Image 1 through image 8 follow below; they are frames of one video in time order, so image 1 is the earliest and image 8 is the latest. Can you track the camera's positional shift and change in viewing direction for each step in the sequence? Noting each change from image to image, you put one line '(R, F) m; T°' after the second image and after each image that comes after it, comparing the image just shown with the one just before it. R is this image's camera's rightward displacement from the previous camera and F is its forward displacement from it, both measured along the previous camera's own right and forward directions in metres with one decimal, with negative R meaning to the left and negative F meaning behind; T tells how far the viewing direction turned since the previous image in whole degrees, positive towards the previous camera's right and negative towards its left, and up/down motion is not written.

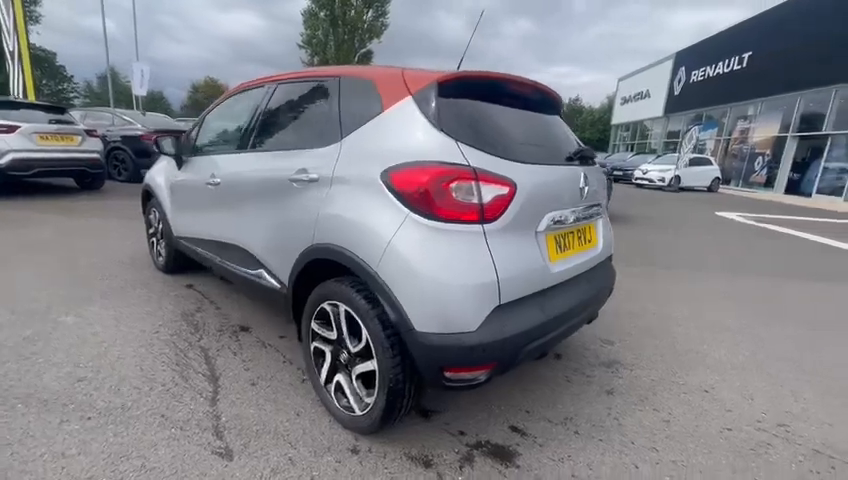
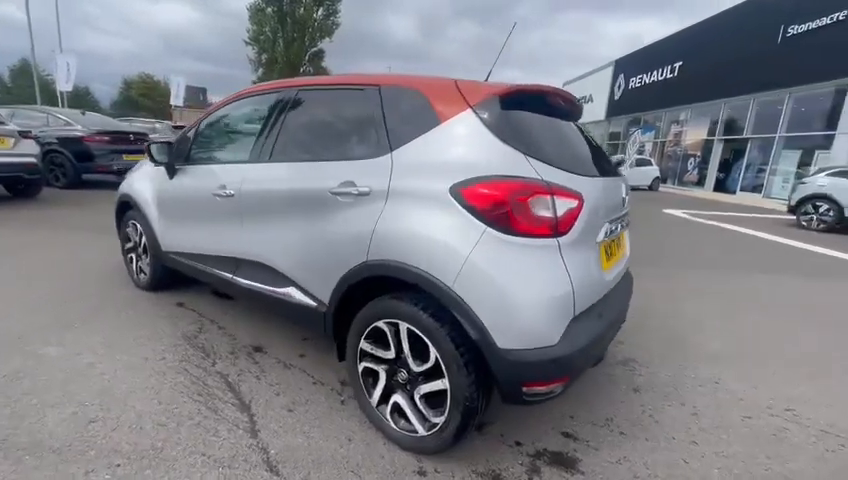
(-0.6, +0.1) m; +7°
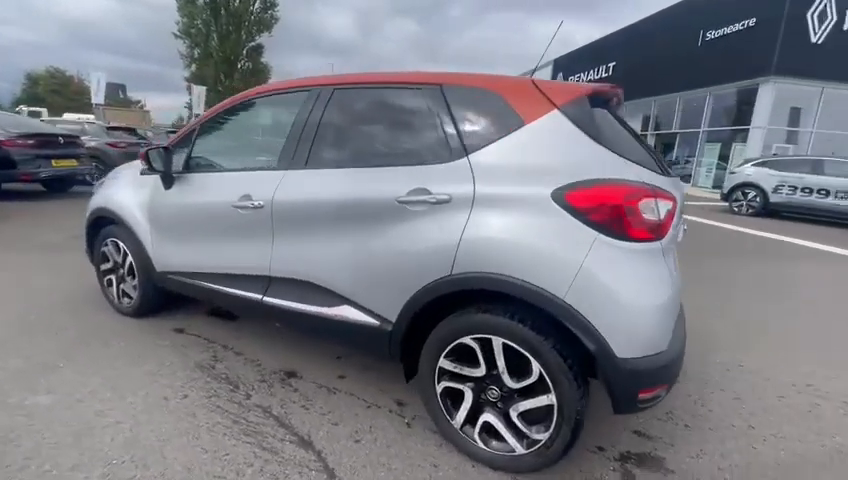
(-0.8, +0.2) m; +8°
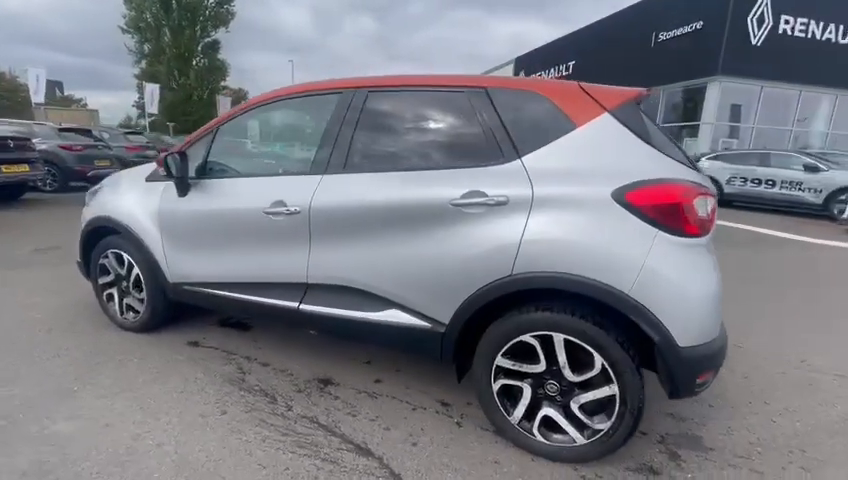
(-0.5, 0.0) m; +5°
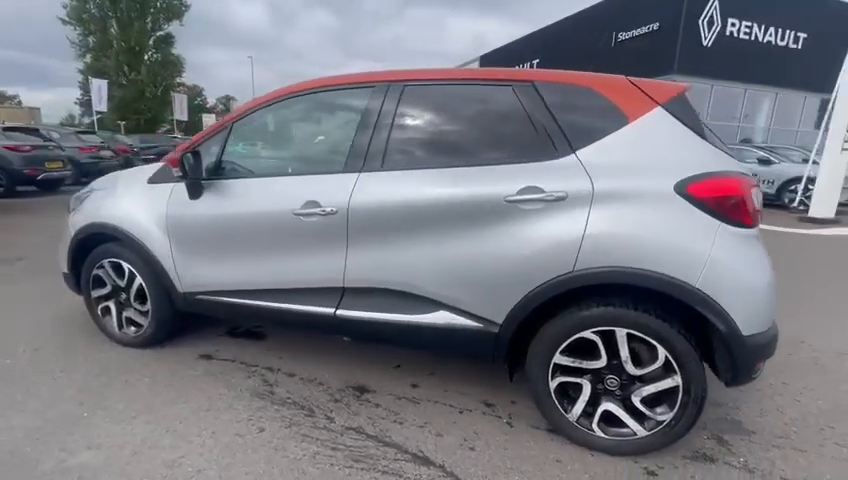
(-0.5, +0.1) m; +5°
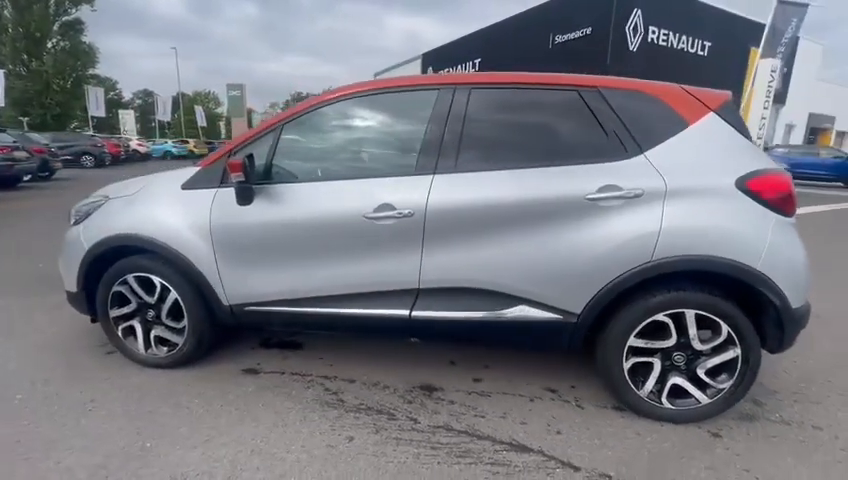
(-0.9, 0.0) m; +8°
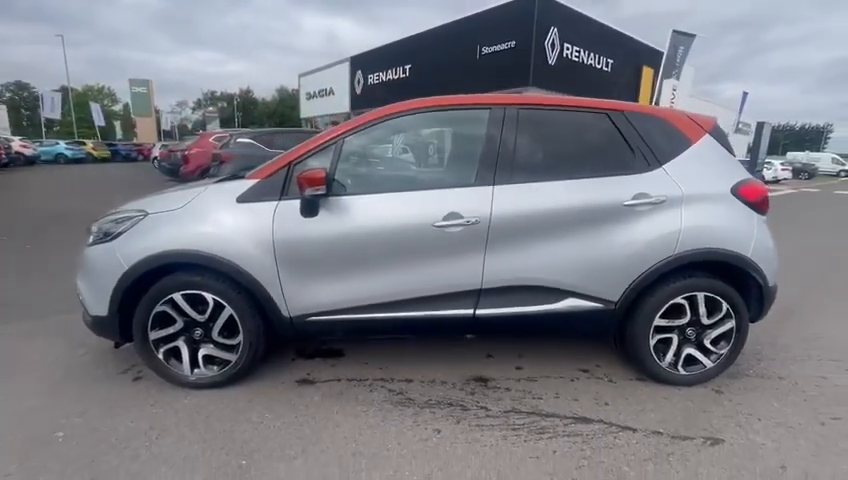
(-1.0, -0.1) m; +11°
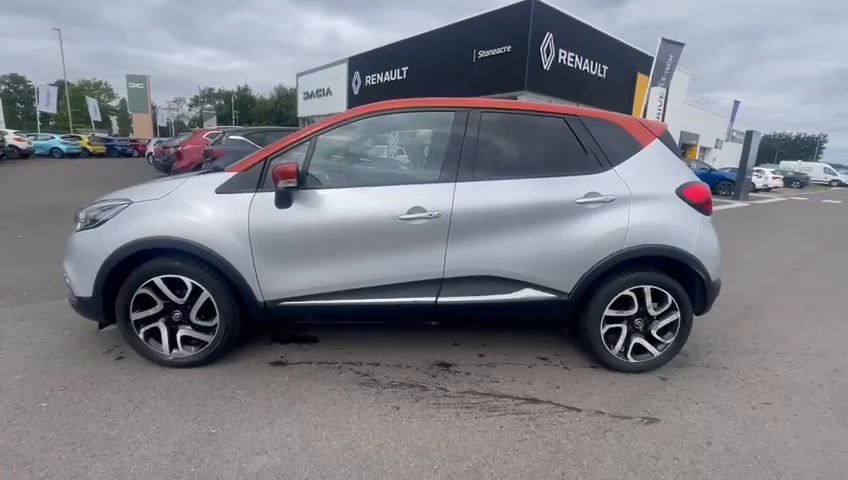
(+0.2, -0.2) m; +1°
